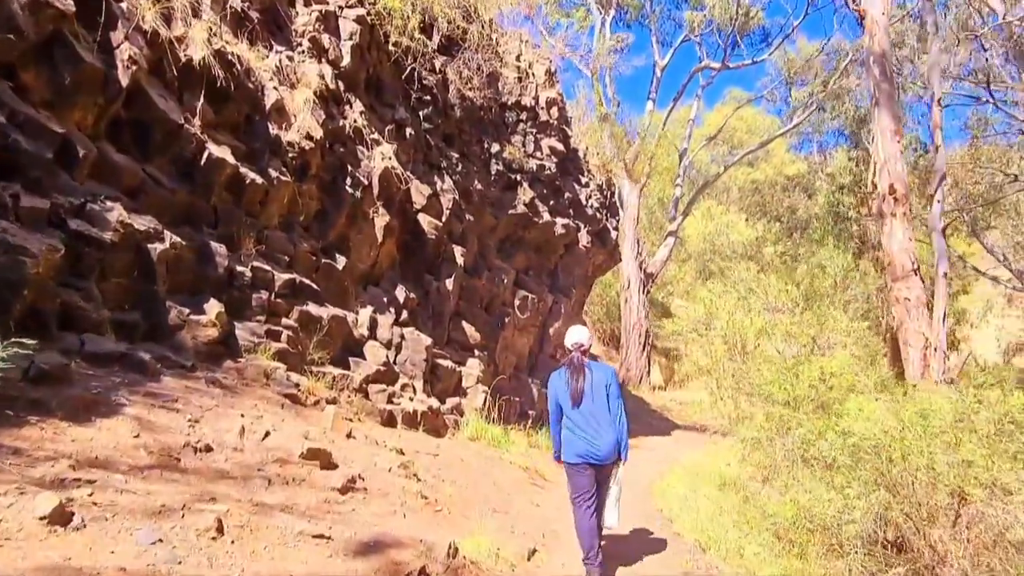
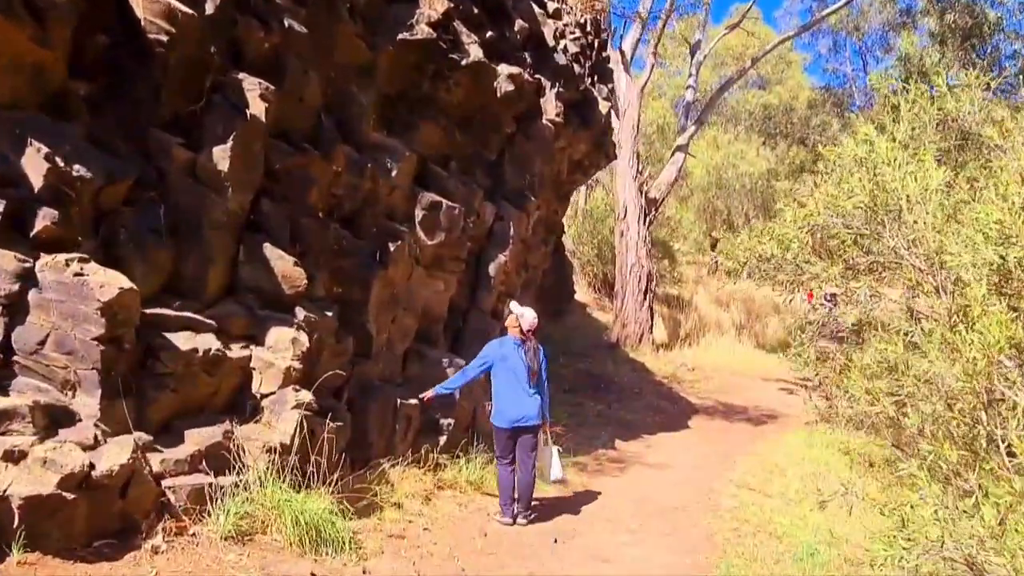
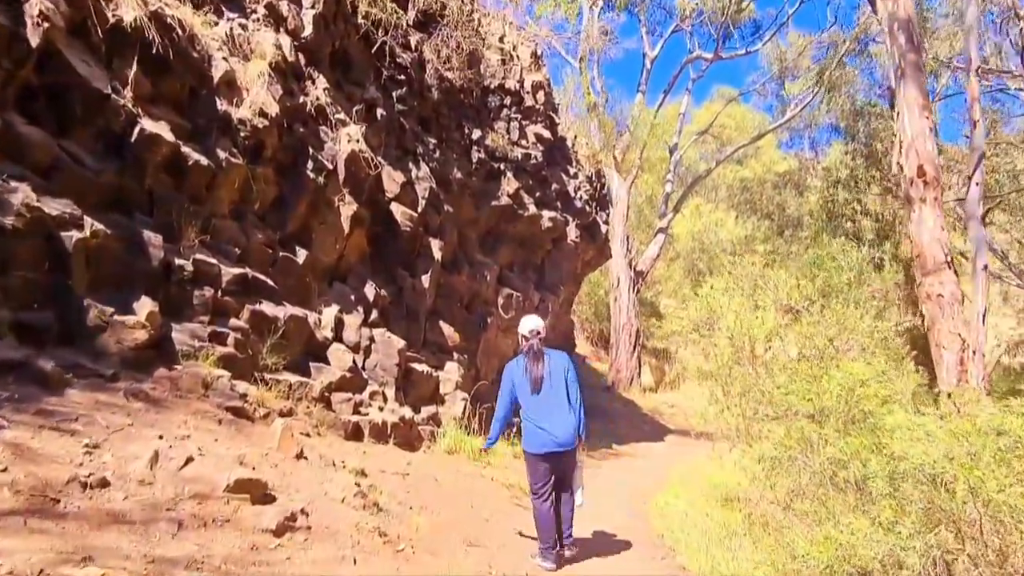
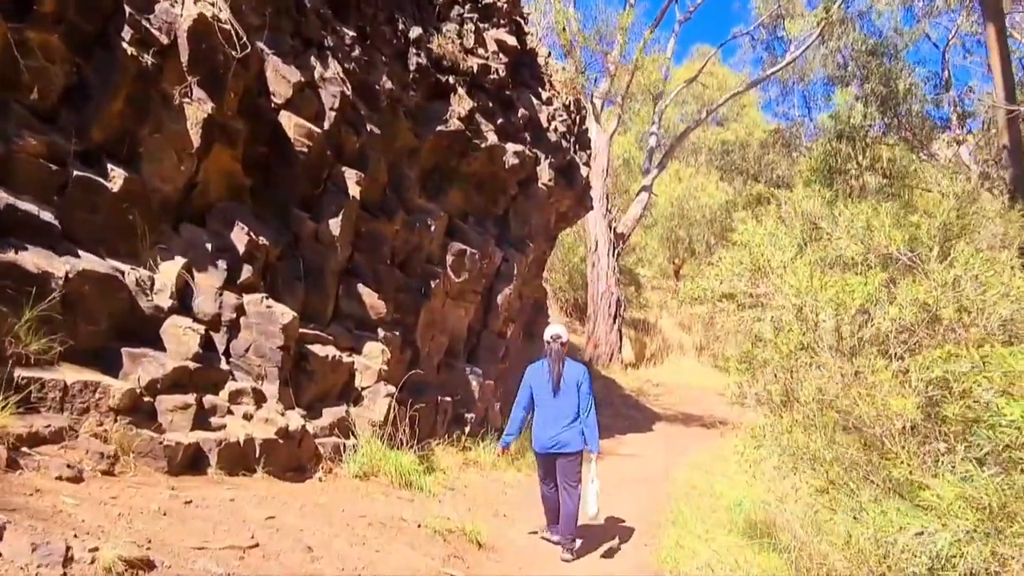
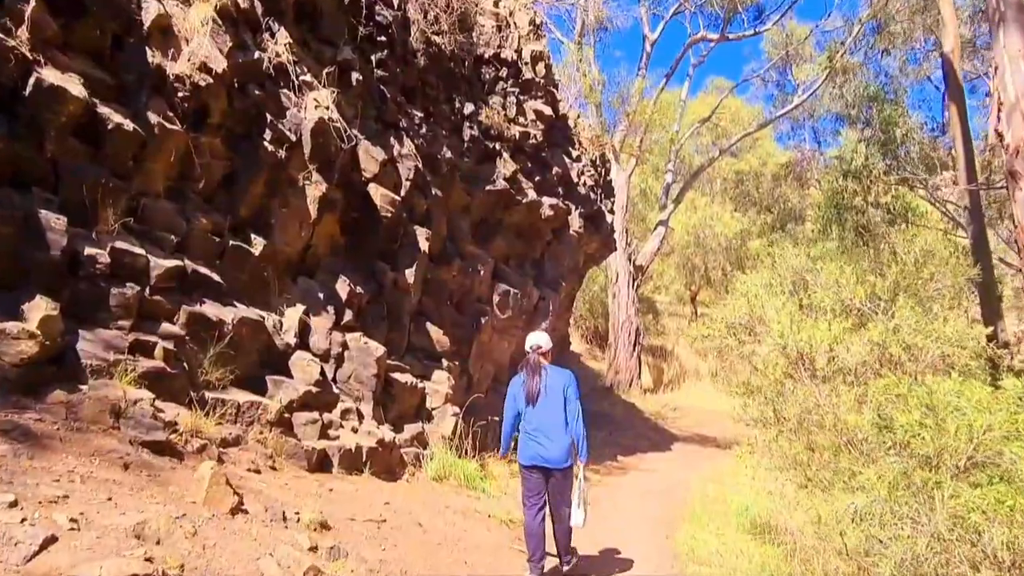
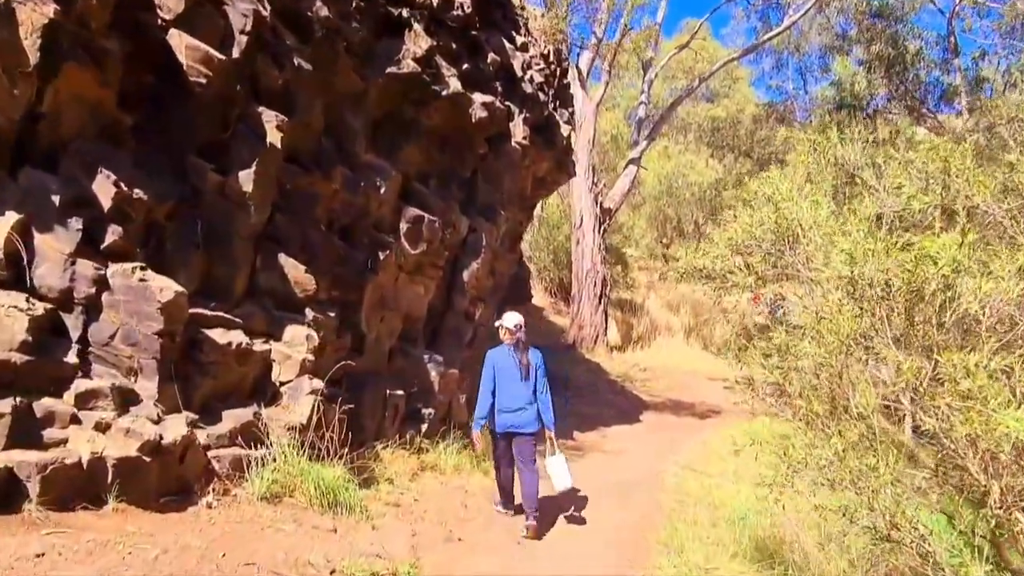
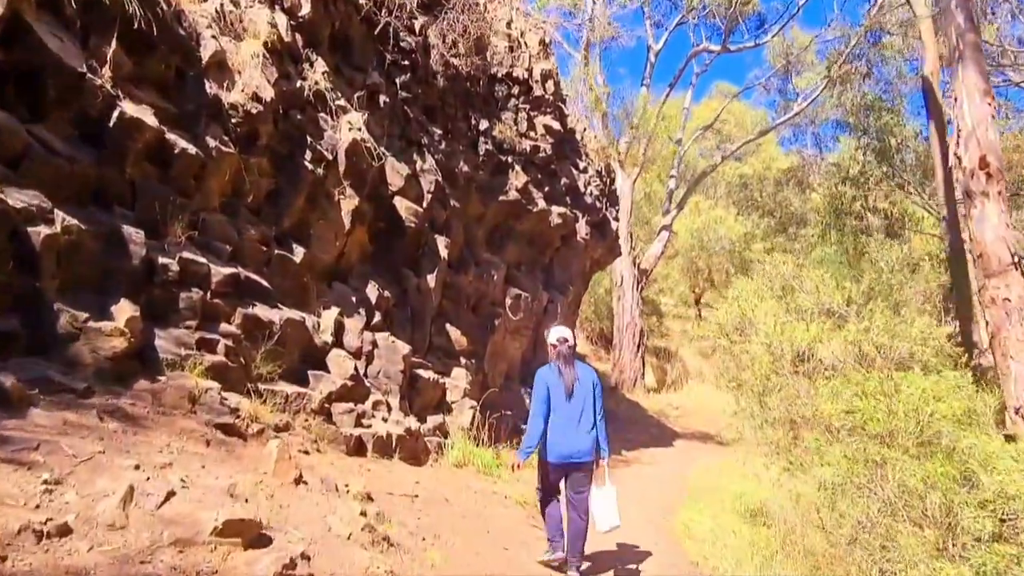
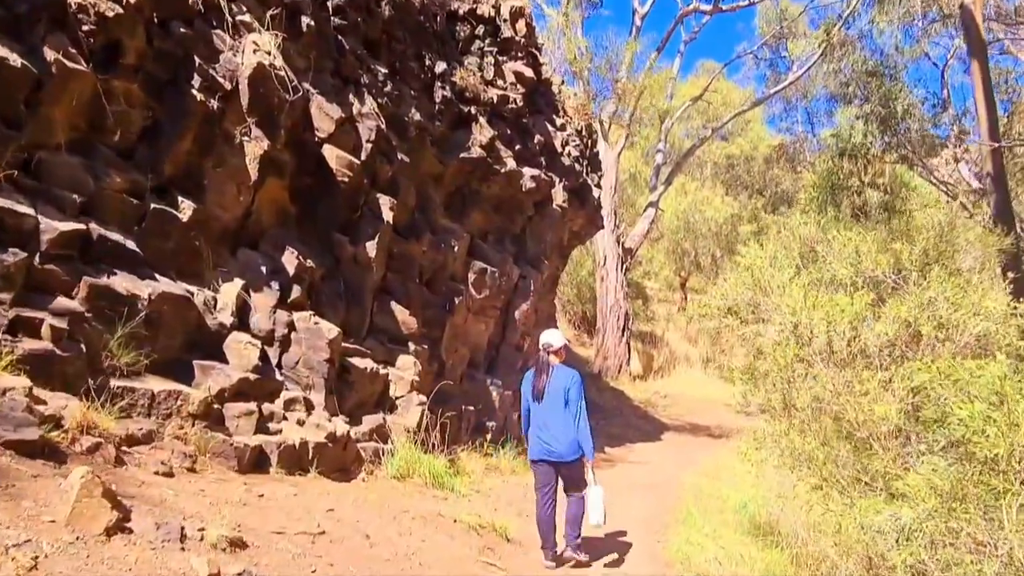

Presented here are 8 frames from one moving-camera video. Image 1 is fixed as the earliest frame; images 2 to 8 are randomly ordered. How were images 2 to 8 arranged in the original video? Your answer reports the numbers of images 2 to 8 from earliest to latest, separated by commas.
3, 7, 5, 8, 4, 6, 2
